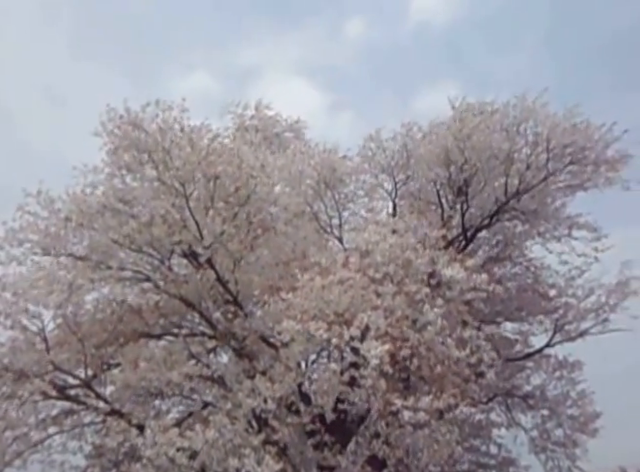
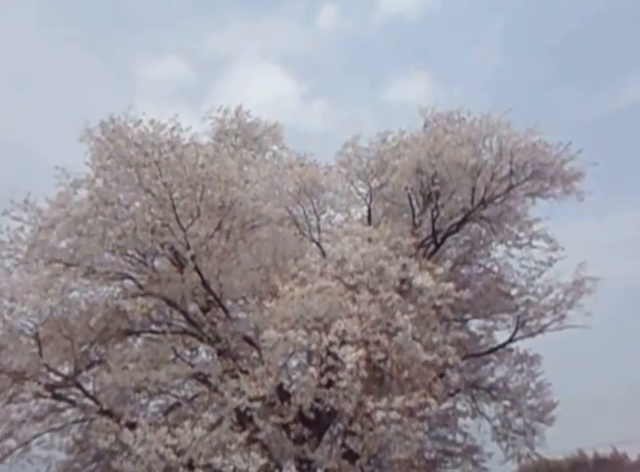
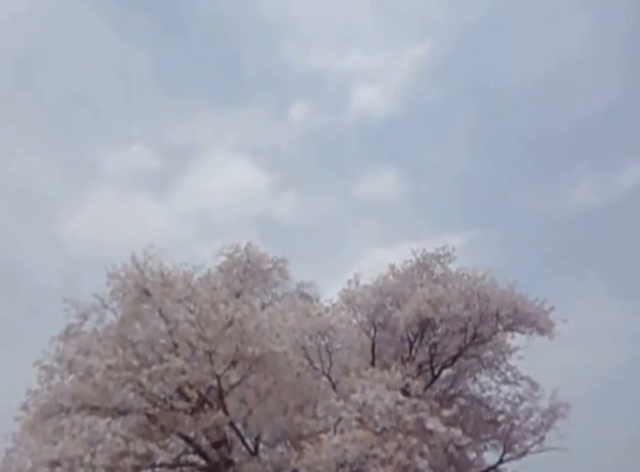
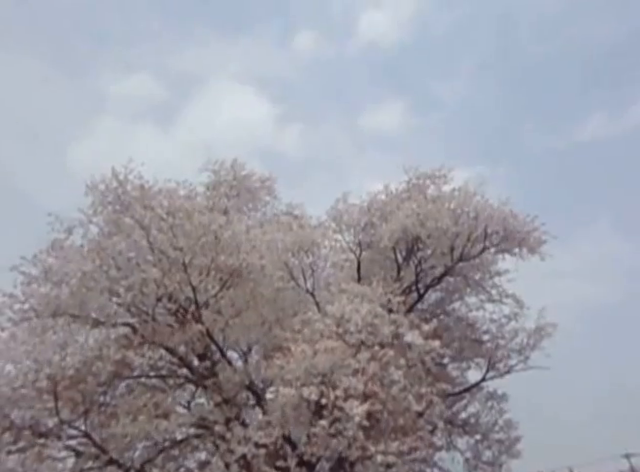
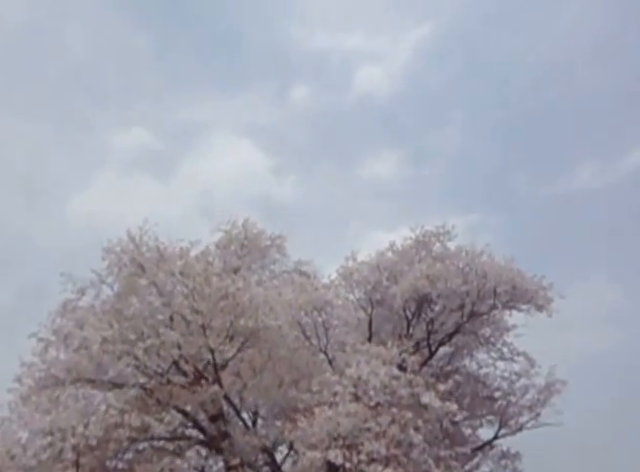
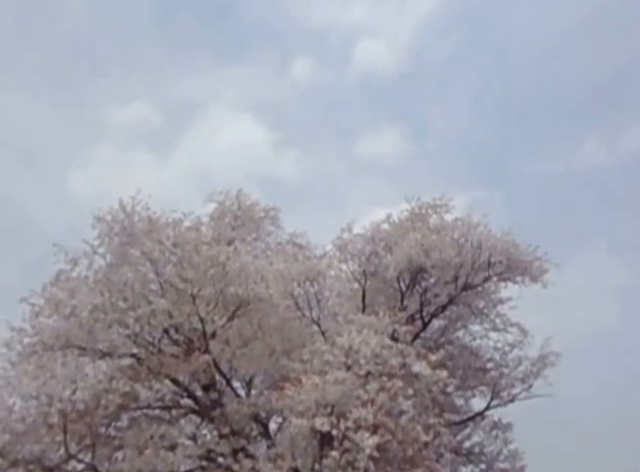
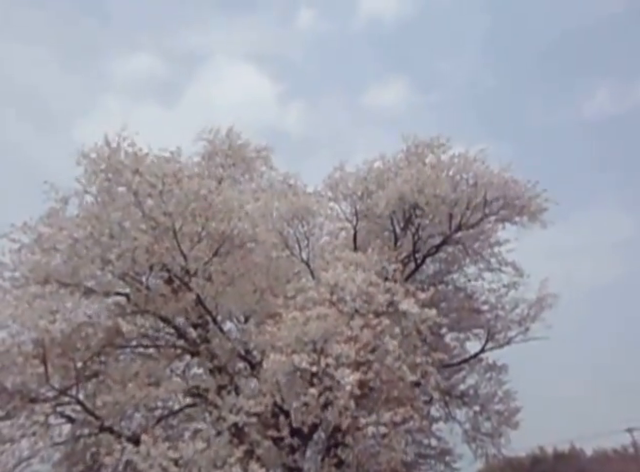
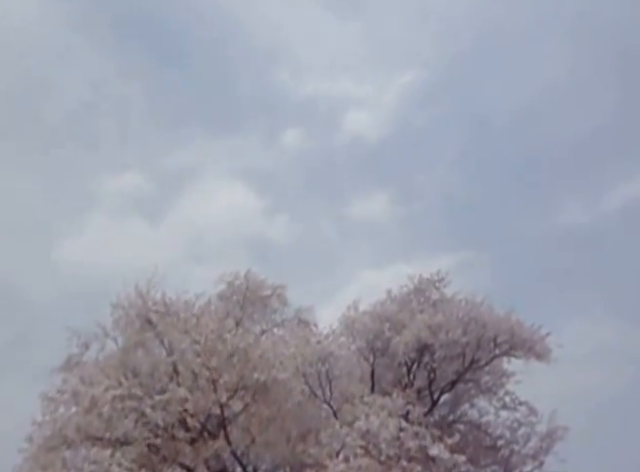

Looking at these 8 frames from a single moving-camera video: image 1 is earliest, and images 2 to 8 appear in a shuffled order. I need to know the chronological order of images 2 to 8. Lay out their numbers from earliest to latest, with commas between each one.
2, 7, 4, 6, 5, 3, 8
